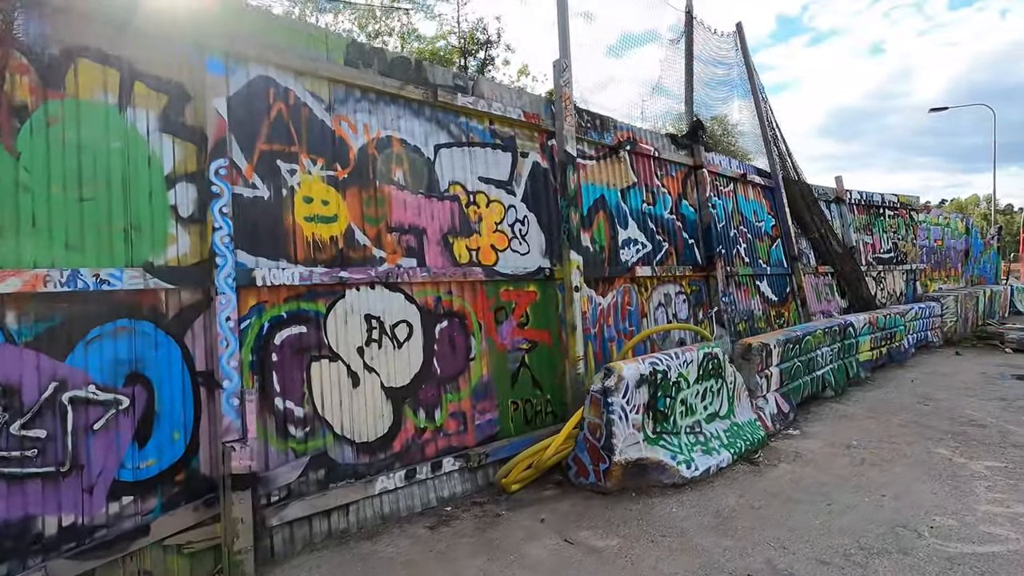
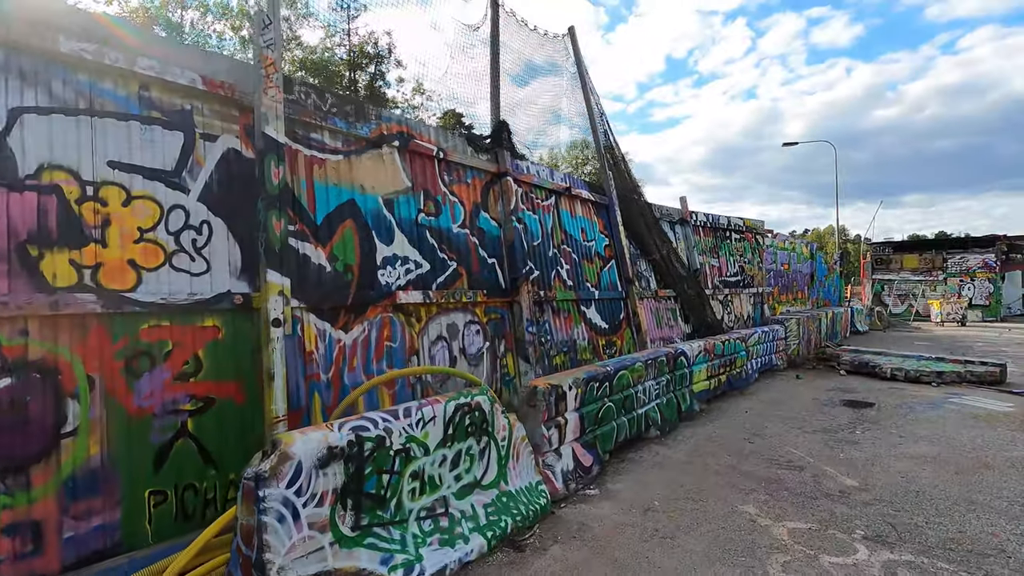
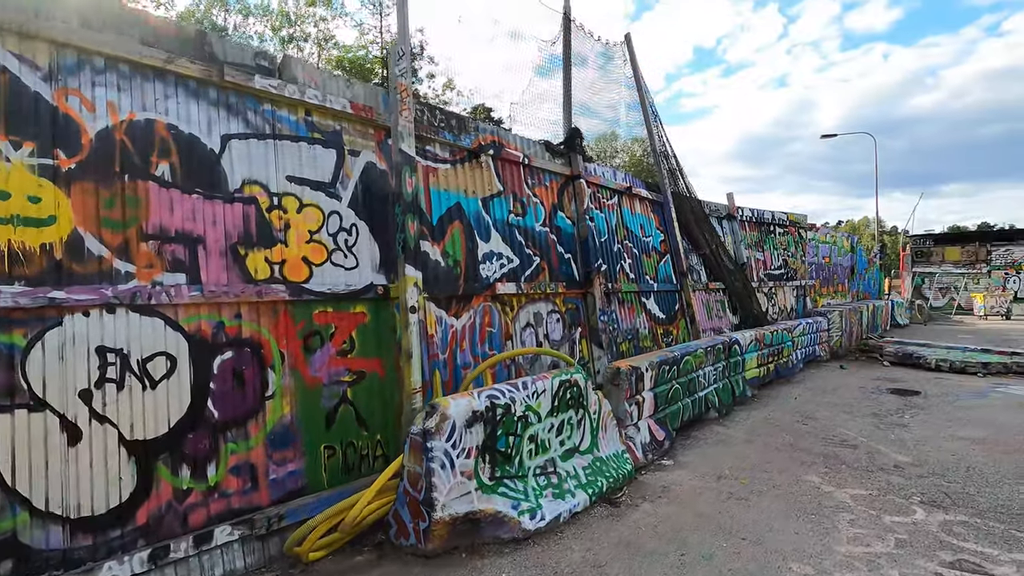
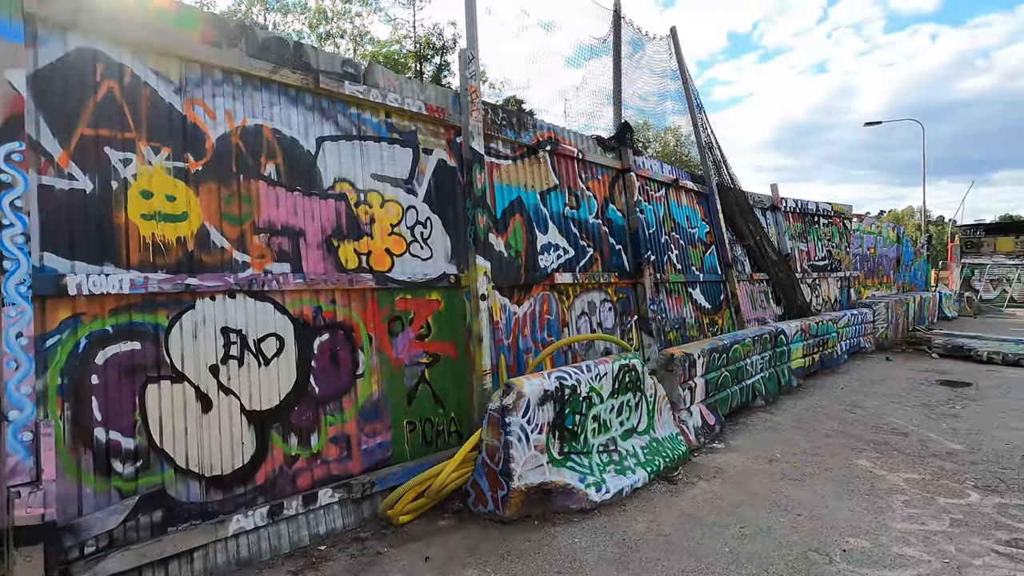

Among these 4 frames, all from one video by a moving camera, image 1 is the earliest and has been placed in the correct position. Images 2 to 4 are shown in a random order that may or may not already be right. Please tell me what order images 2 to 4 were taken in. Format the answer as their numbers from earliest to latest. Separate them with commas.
4, 3, 2
